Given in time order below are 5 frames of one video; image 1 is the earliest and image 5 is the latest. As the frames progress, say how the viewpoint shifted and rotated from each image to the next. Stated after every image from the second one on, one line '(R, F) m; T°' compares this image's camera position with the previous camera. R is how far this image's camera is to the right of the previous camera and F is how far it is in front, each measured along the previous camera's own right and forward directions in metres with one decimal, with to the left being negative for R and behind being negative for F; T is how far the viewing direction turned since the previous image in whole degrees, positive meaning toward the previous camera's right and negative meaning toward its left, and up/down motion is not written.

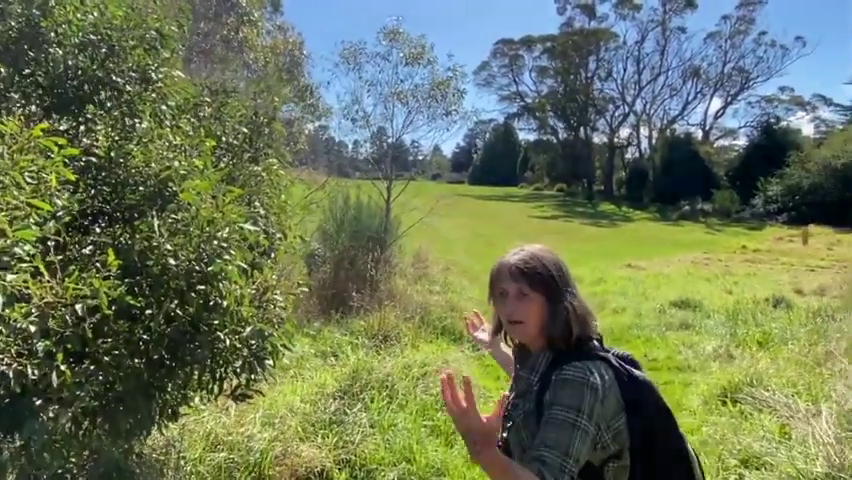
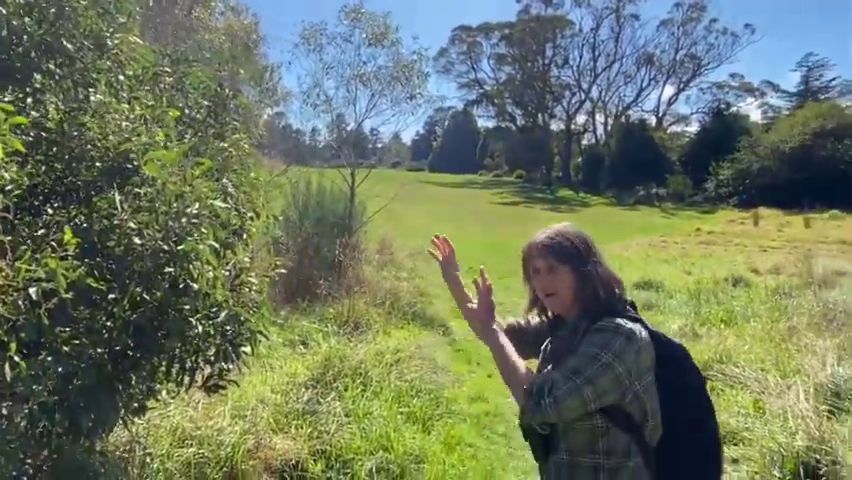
(-0.1, +0.2) m; +4°
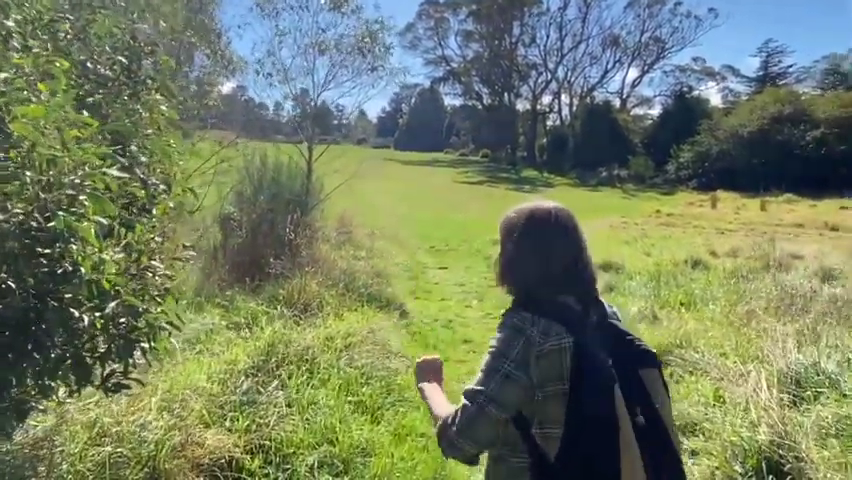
(+0.1, +0.3) m; +3°
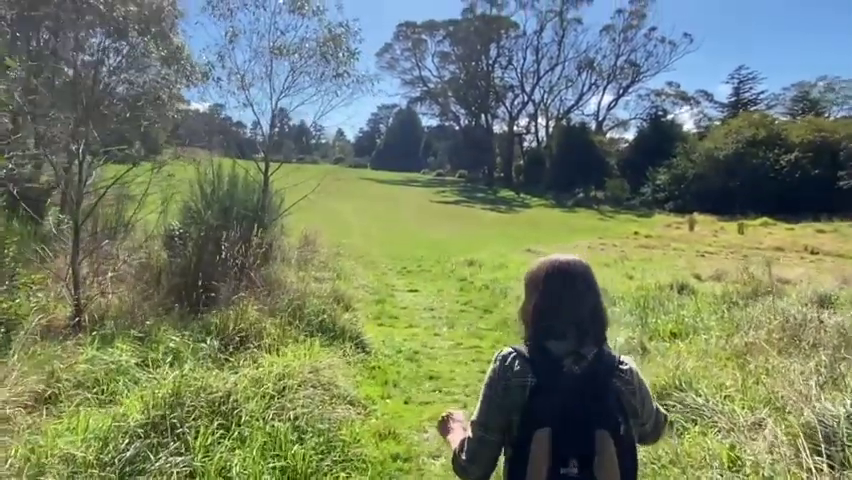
(+0.2, +0.9) m; +2°
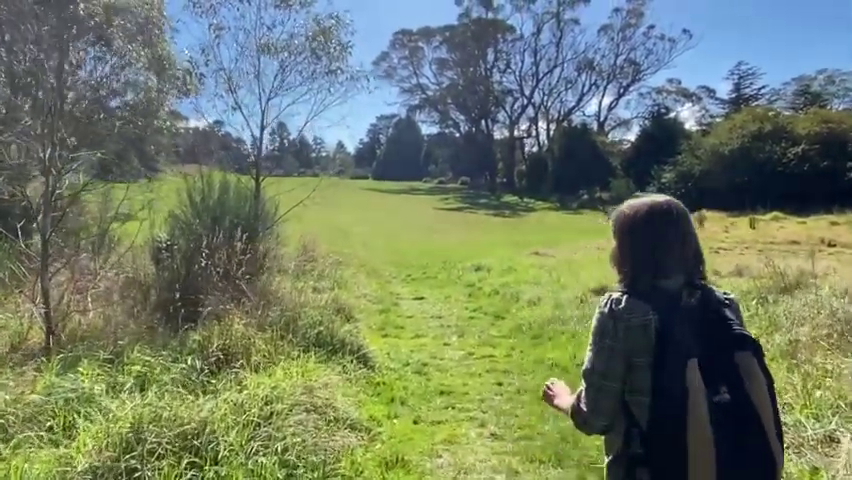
(0.0, +0.7) m; 0°
